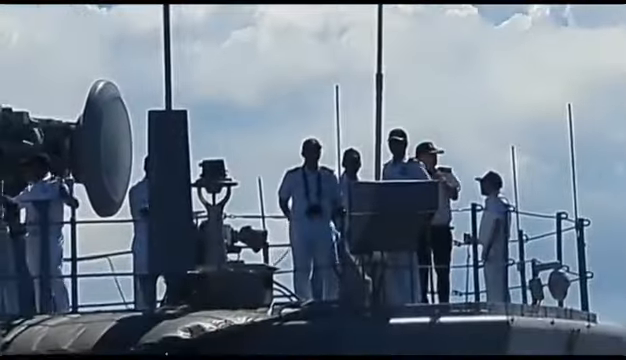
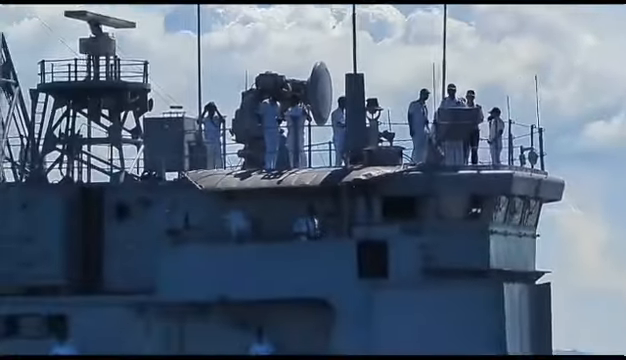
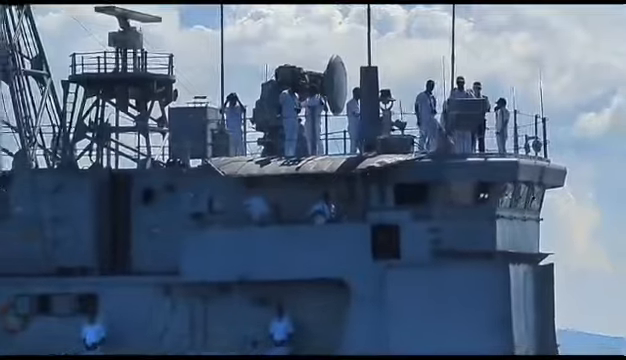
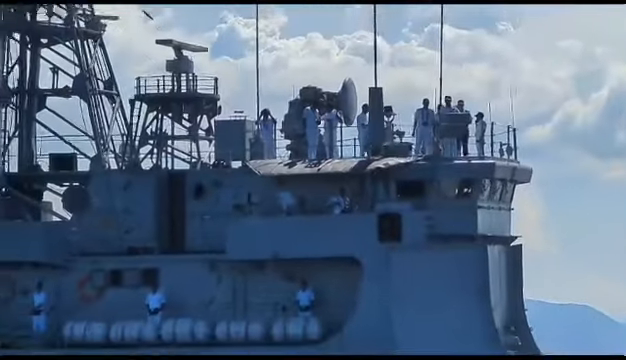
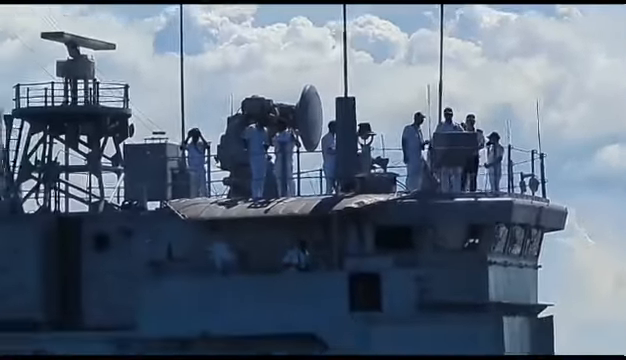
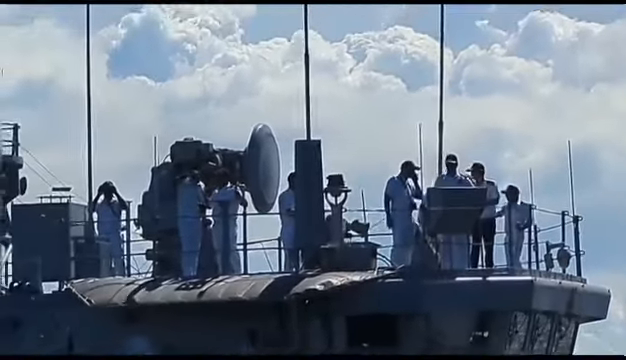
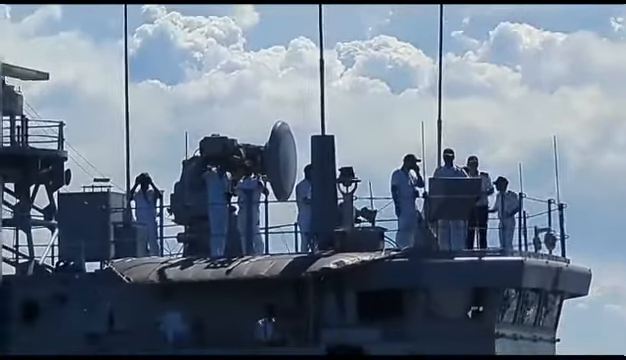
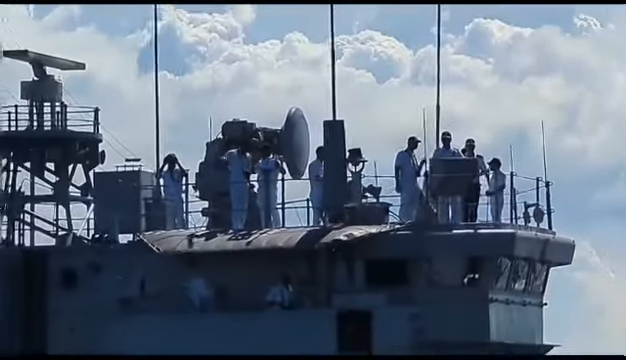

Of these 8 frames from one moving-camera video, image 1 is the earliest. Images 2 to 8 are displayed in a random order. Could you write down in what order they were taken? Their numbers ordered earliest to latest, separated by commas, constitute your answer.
6, 7, 8, 5, 2, 3, 4
